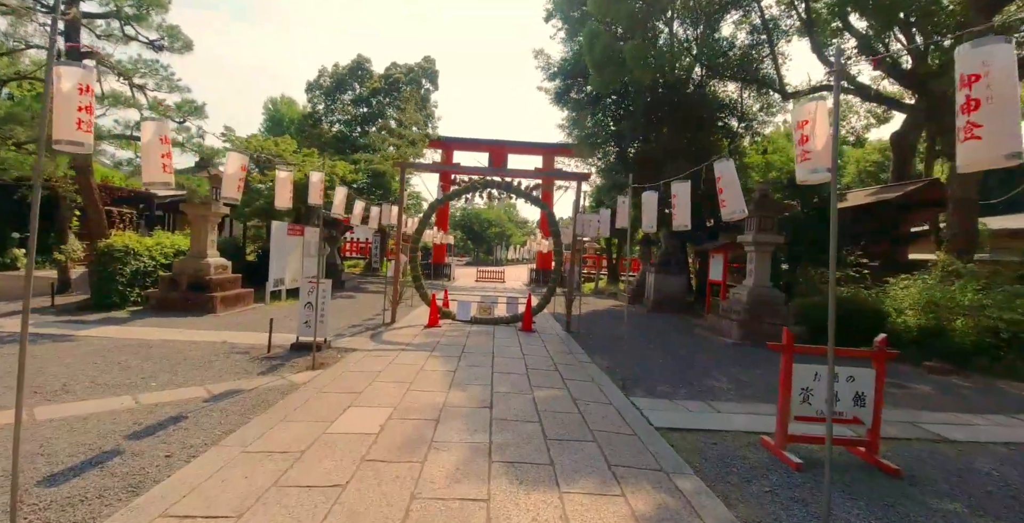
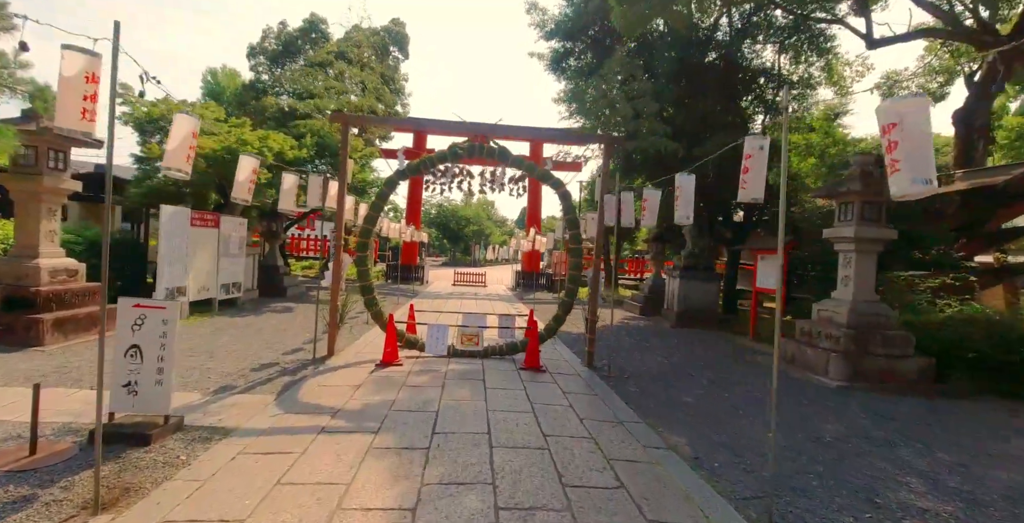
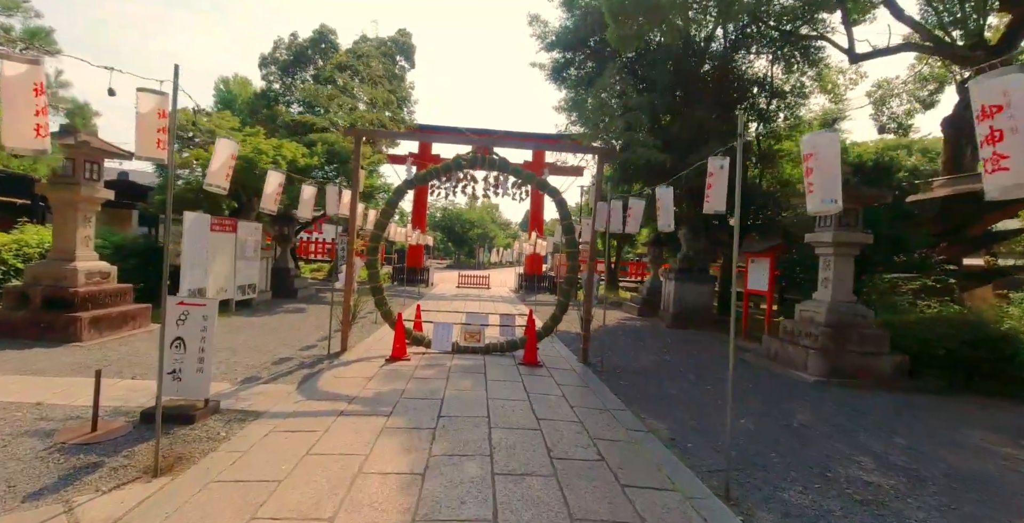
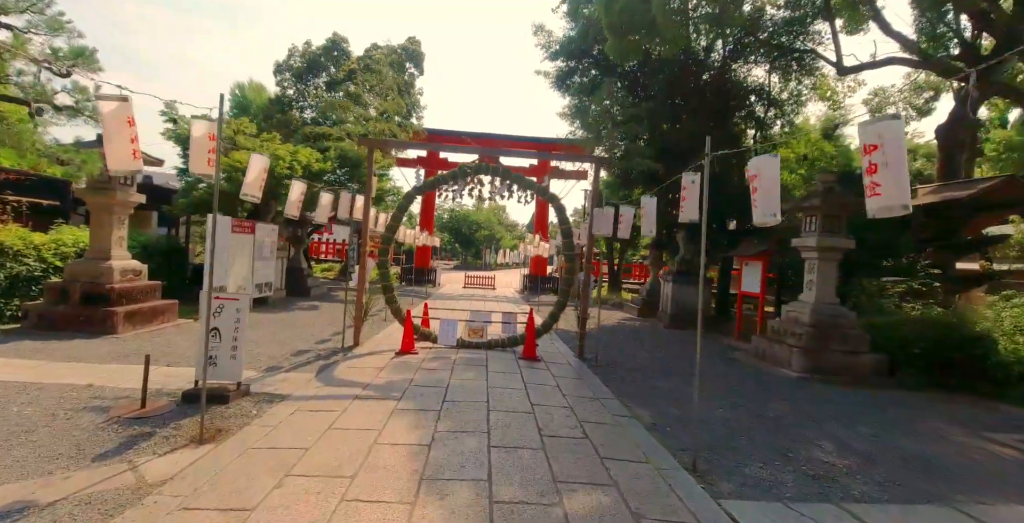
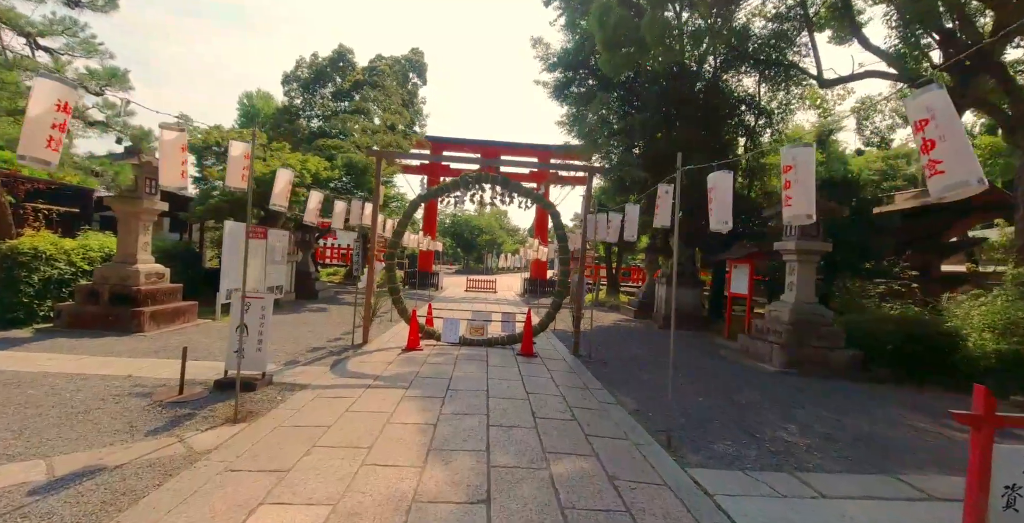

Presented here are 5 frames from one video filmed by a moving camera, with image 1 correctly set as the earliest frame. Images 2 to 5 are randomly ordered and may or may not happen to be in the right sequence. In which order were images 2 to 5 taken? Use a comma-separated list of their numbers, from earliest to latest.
5, 4, 3, 2
